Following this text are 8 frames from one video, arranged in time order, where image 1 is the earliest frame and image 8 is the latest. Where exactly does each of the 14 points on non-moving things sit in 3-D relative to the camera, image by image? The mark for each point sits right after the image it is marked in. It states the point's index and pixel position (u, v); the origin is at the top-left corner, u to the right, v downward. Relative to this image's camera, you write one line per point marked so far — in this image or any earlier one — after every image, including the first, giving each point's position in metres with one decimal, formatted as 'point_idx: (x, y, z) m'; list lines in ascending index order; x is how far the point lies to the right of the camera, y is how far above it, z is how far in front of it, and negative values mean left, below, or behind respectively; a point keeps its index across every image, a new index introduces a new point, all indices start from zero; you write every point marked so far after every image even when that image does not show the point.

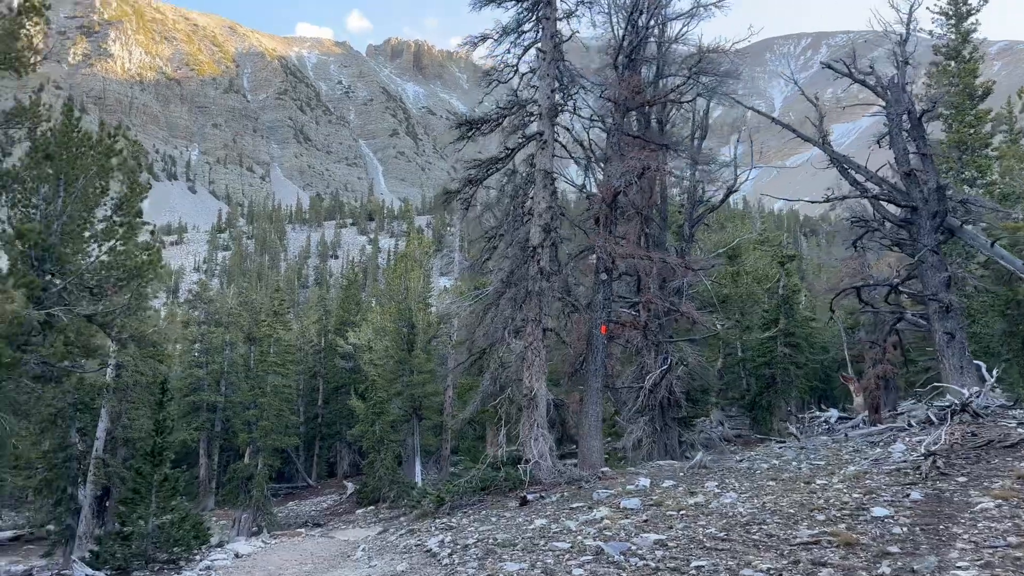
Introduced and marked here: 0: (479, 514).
0: (-0.4, -2.9, +9.7) m
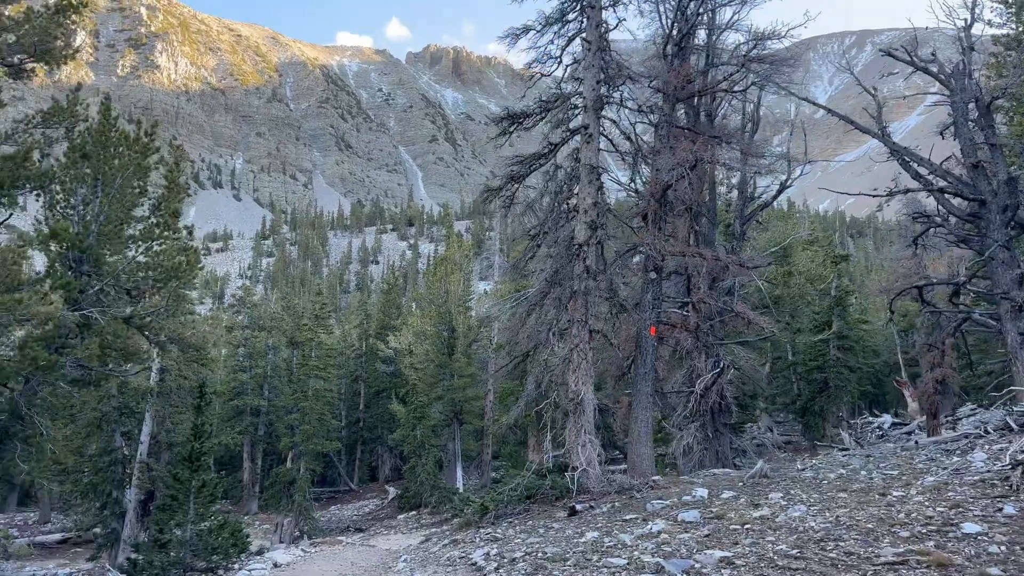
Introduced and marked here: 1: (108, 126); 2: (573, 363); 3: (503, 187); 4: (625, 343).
0: (+0.2, -2.9, +9.2) m
1: (-5.8, +2.4, +11.0) m
2: (+0.9, -1.1, +11.4) m
3: (-0.2, +1.7, +12.7) m
4: (+1.9, -0.9, +12.5) m
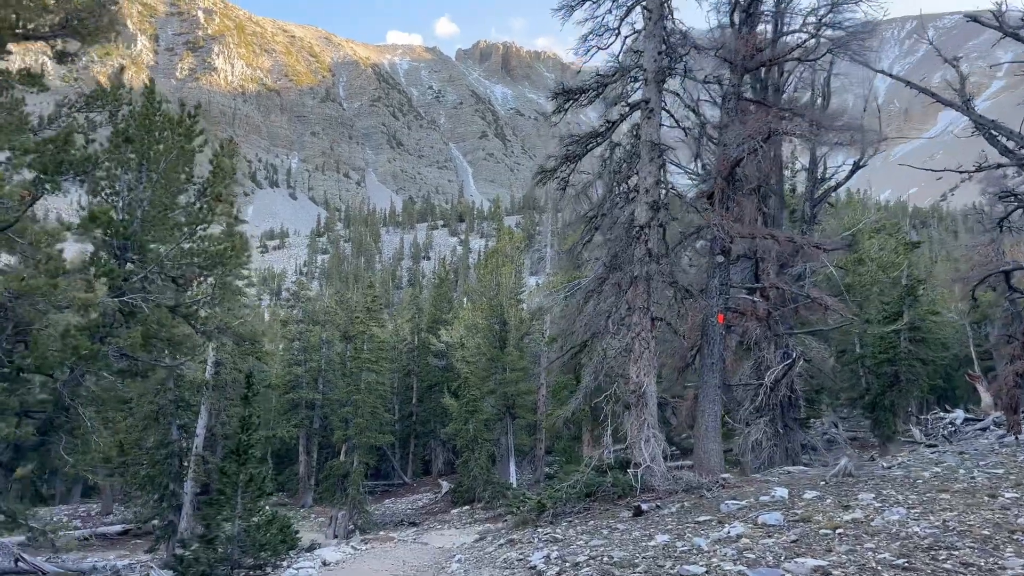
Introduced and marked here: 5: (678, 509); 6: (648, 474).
0: (+0.9, -2.7, +8.6) m
1: (-5.1, +2.5, +10.8) m
2: (+1.7, -0.9, +10.7) m
3: (+0.7, +1.9, +12.0) m
4: (+2.7, -0.7, +11.7) m
5: (+1.9, -2.5, +8.7) m
6: (+1.8, -2.5, +10.2) m
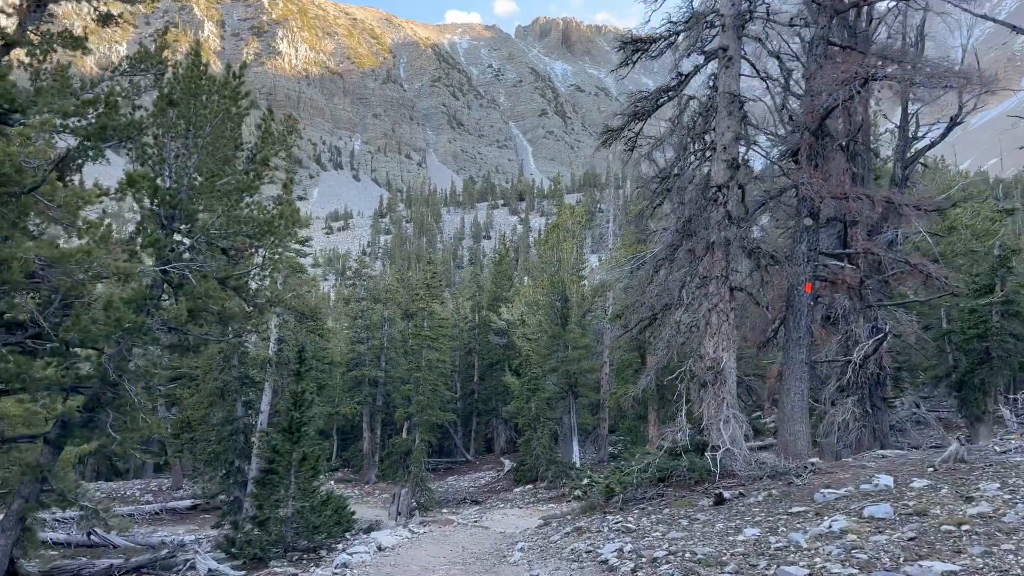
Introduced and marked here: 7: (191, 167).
0: (+1.6, -2.3, +7.8) m
1: (-4.2, +2.9, +10.3) m
2: (+2.6, -0.5, +9.8) m
3: (+1.6, +2.3, +11.1) m
4: (+3.7, -0.2, +10.7) m
5: (+2.6, -2.1, +7.8) m
6: (+2.6, -2.1, +9.3) m
7: (-4.1, +1.6, +9.8) m
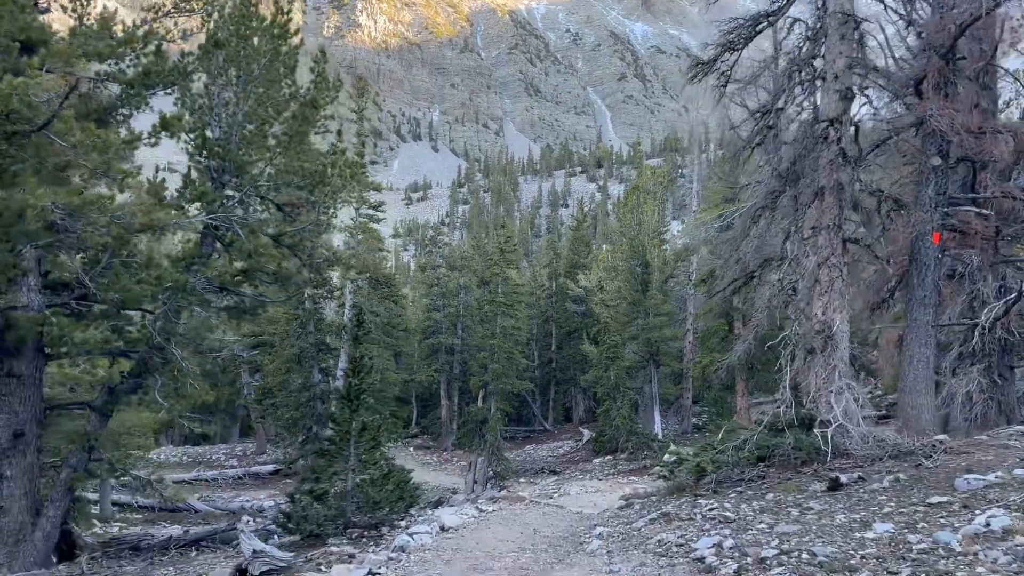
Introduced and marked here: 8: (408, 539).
0: (+2.2, -1.9, +6.7) m
1: (-3.3, +3.4, +9.6) m
2: (+3.4, +0.1, +8.5) m
3: (+2.6, +2.9, +9.8) m
4: (+4.6, +0.4, +9.3) m
5: (+3.2, -1.7, +6.6) m
6: (+3.5, -1.5, +8.1) m
7: (-3.2, +2.1, +9.1) m
8: (-1.0, -2.4, +7.5) m
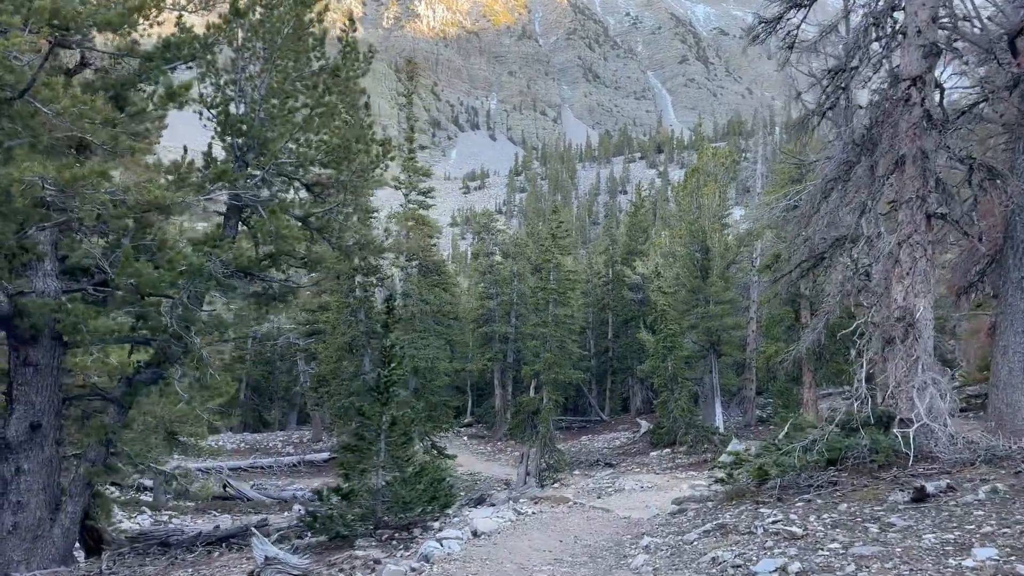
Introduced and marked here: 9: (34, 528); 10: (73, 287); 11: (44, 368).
0: (+2.5, -1.7, +5.8) m
1: (-2.8, +3.6, +9.0) m
2: (+3.8, +0.2, +7.5) m
3: (+3.1, +3.1, +8.8) m
4: (+5.1, +0.6, +8.2) m
5: (+3.5, -1.5, +5.6) m
6: (+3.8, -1.4, +7.1) m
7: (-2.8, +2.3, +8.7) m
8: (-0.7, -2.3, +6.9) m
9: (-4.5, -2.3, +7.3) m
10: (-4.3, 0.0, +7.6) m
11: (-4.5, -0.8, +7.4) m
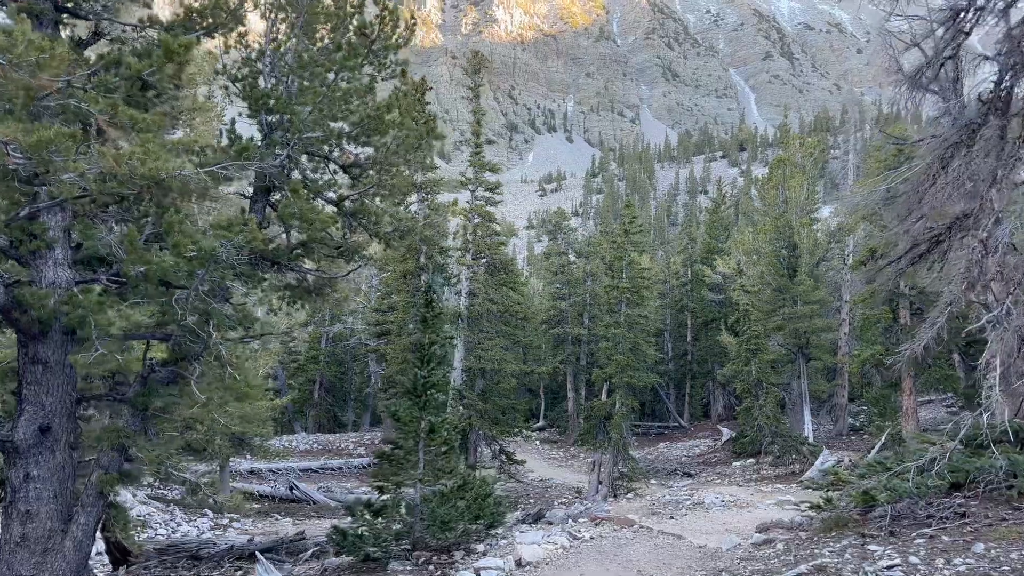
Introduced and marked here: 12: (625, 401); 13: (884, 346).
0: (+2.8, -1.6, +4.5) m
1: (-2.2, +3.7, +8.3) m
2: (+4.2, +0.3, +6.1) m
3: (+3.7, +3.2, +7.5) m
4: (+5.6, +0.7, +6.7) m
5: (+3.7, -1.4, +4.2) m
6: (+4.2, -1.3, +5.7) m
7: (-2.2, +2.3, +7.9) m
8: (-0.3, -2.2, +5.9) m
9: (-4.1, -2.2, +6.7) m
10: (-3.9, +0.1, +7.0) m
11: (-4.1, -0.7, +6.8) m
12: (+2.8, -2.7, +18.6) m
13: (+9.1, -1.4, +18.8) m
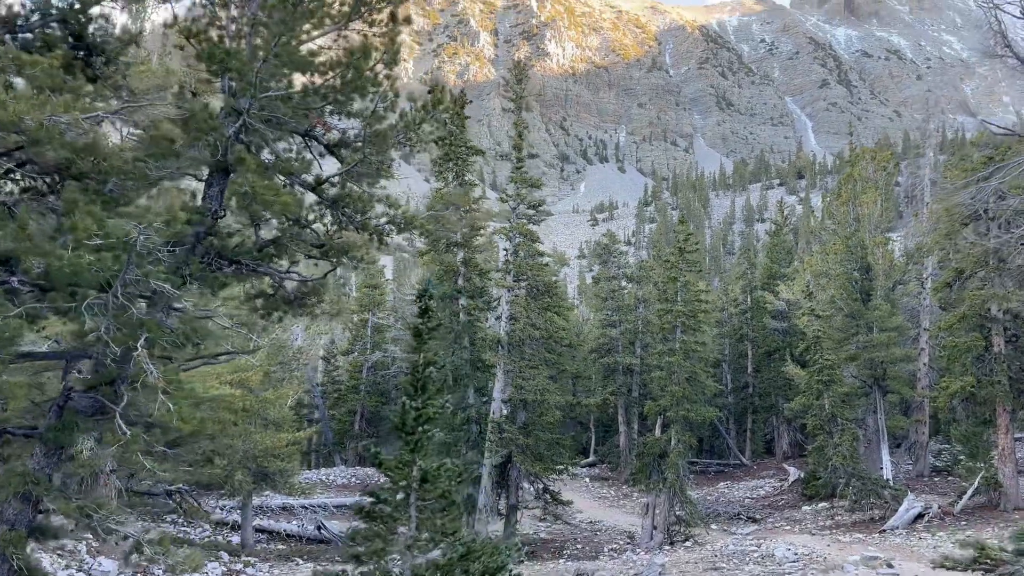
0: (+2.7, -1.5, +2.6) m
1: (-2.0, +3.6, +6.9) m
2: (+4.3, +0.4, +4.1) m
3: (+3.8, +3.2, +5.6) m
4: (+5.7, +0.7, +4.6) m
5: (+3.7, -1.3, +2.2) m
6: (+4.3, -1.2, +3.7) m
7: (-2.0, +2.3, +6.5) m
8: (-0.2, -2.2, +4.1) m
9: (-4.0, -2.2, +5.2) m
10: (-3.7, +0.1, +5.6) m
11: (-3.9, -0.7, +5.4) m
12: (+3.7, -3.2, +16.6) m
13: (+10.1, -1.9, +16.4) m
